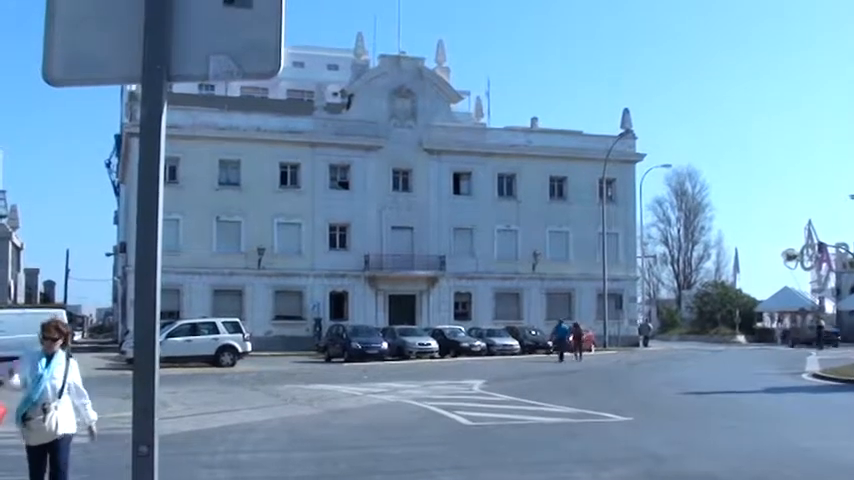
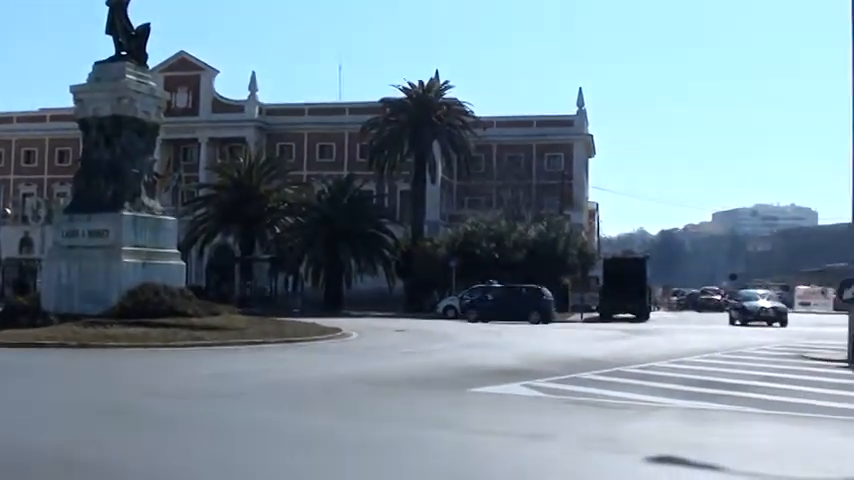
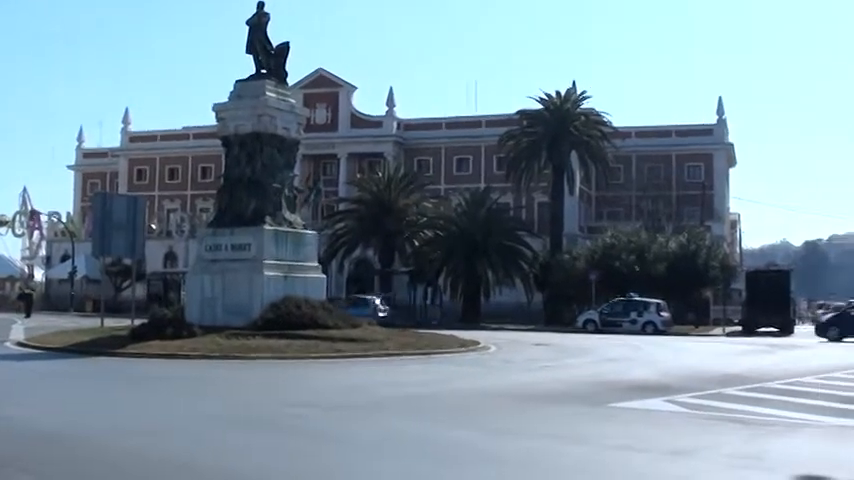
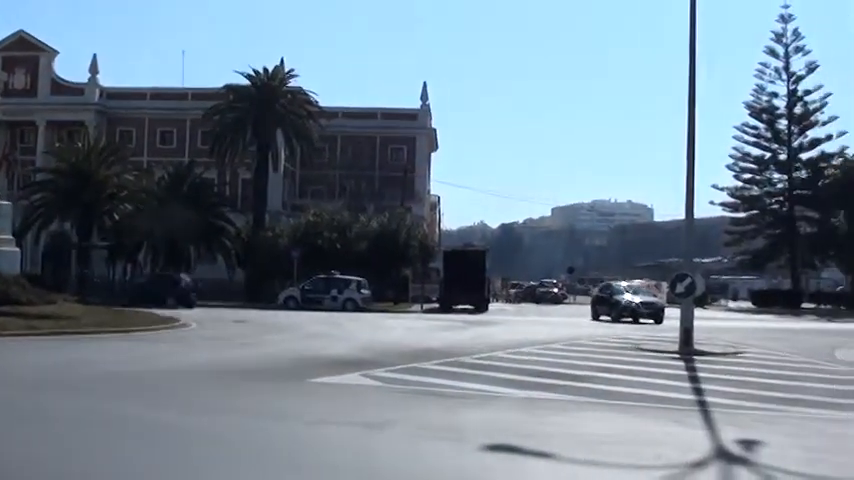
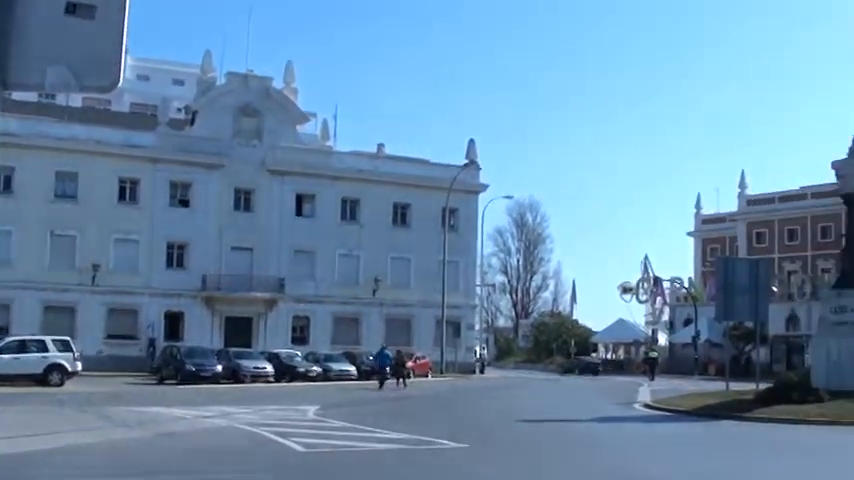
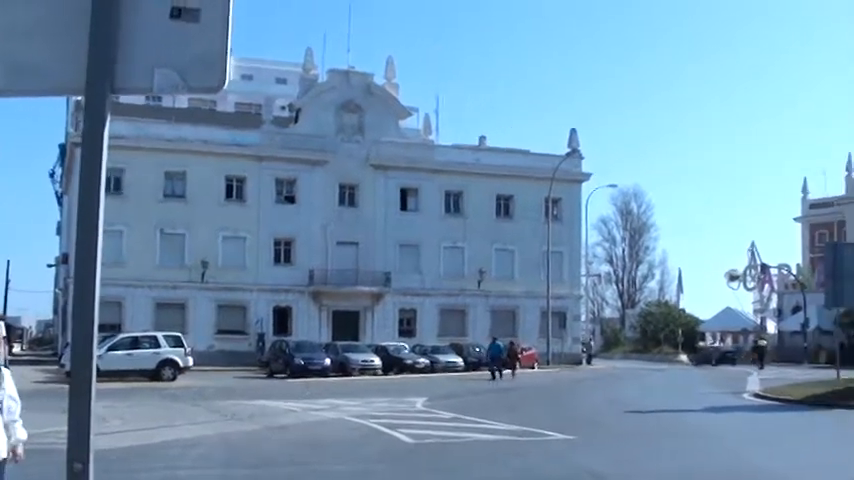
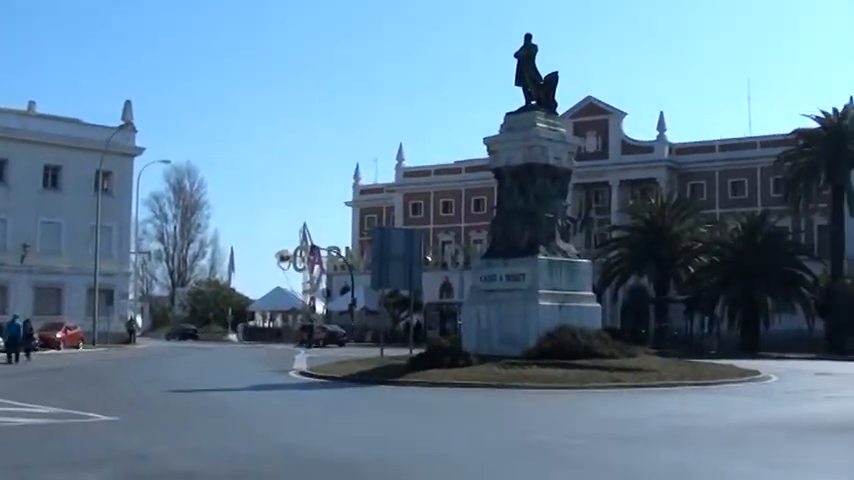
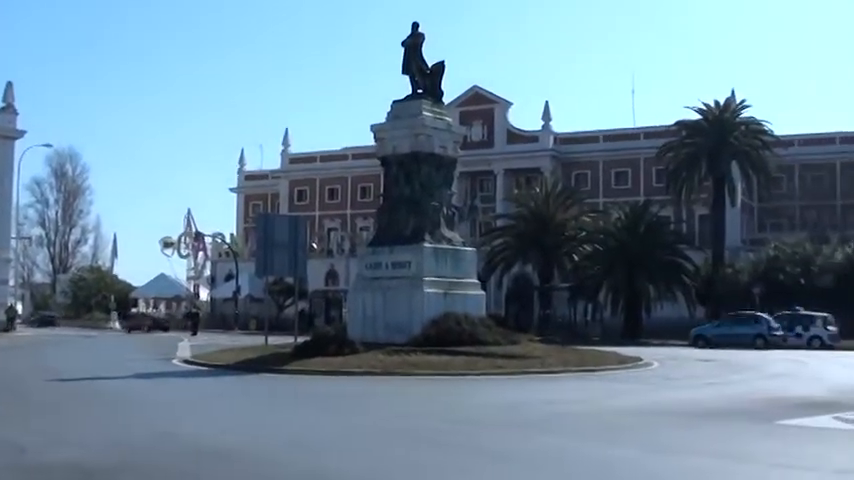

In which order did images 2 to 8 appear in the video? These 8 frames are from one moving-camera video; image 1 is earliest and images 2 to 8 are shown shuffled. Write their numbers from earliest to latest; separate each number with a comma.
6, 5, 7, 8, 3, 2, 4
